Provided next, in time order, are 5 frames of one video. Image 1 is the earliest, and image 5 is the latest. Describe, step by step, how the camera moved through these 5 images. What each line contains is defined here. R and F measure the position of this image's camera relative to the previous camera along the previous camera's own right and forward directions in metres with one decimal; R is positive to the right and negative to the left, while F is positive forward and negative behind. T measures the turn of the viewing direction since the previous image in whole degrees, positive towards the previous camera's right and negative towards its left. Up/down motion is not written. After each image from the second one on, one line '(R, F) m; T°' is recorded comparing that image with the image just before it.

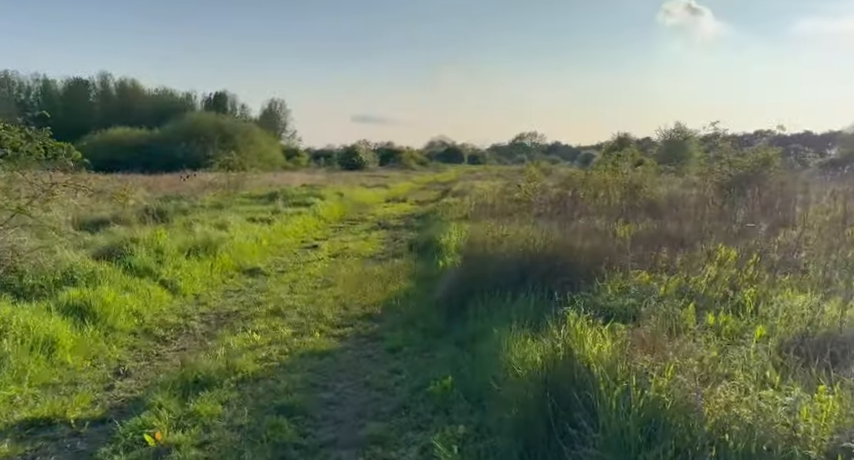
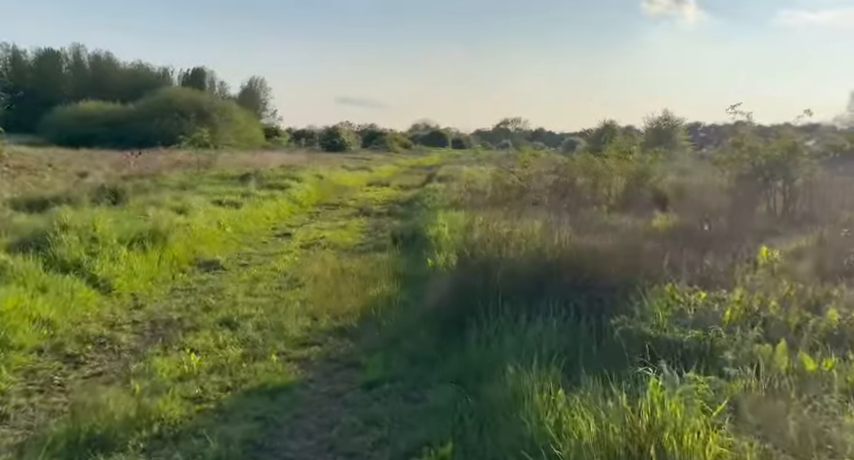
(-0.1, +1.6) m; +1°
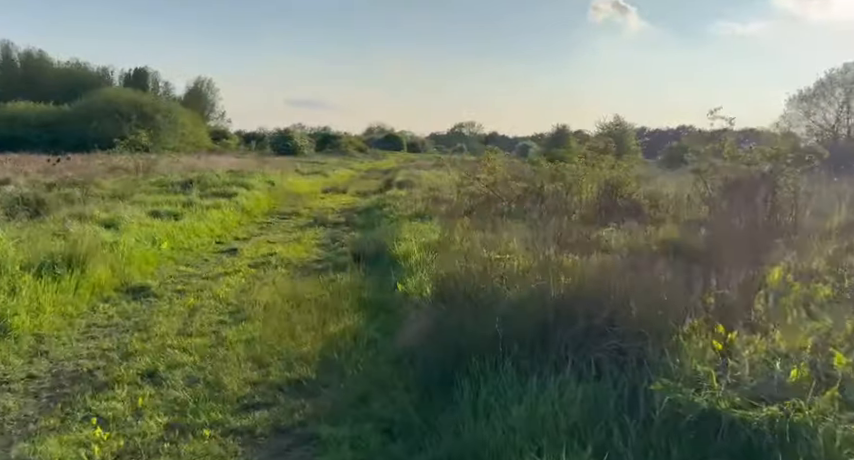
(-0.2, +1.2) m; +4°
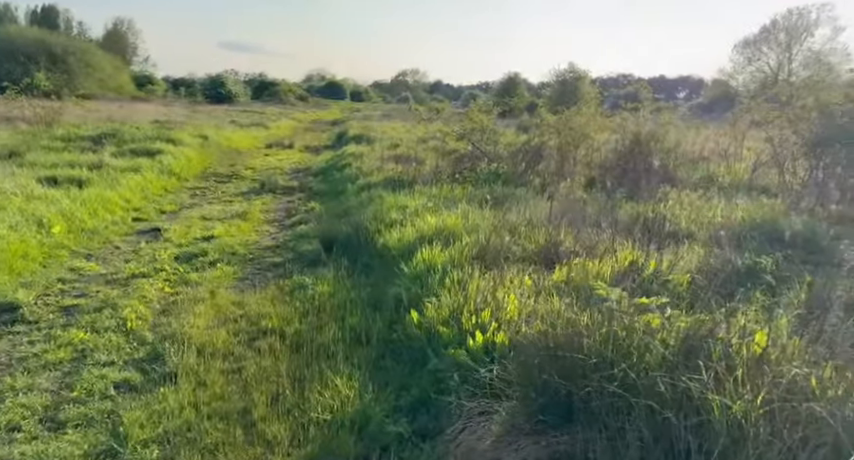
(-0.6, +2.9) m; +5°
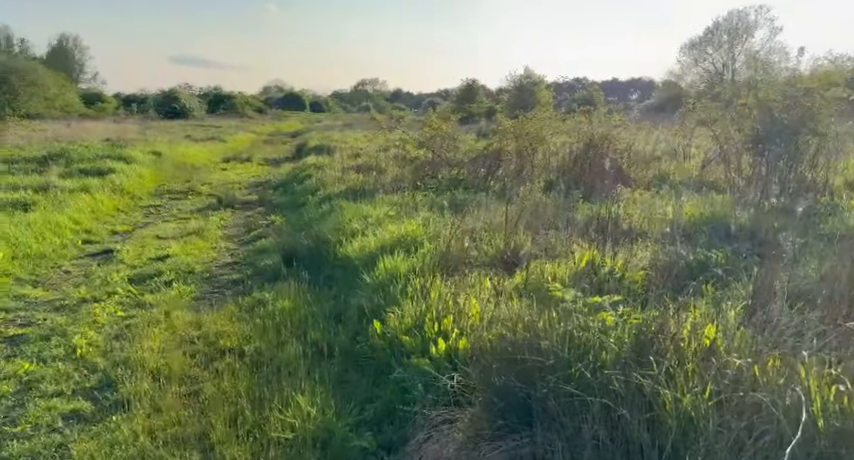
(+0.1, 0.0) m; +3°
